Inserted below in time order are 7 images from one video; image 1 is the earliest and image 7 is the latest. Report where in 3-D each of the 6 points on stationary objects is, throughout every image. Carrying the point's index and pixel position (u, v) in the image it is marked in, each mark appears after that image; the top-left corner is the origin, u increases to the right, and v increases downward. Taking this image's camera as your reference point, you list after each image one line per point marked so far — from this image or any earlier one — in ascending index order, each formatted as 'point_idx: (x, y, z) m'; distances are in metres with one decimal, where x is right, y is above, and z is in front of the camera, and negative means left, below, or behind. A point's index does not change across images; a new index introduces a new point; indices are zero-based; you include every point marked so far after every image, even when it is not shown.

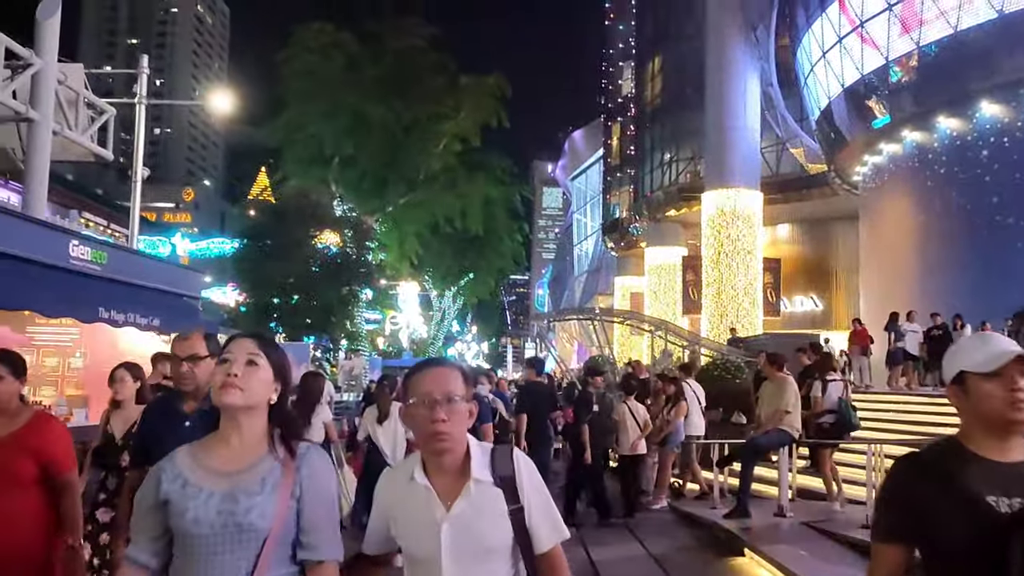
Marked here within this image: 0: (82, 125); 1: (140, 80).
0: (-6.2, +2.3, +13.3) m
1: (-6.9, +3.9, +17.0) m
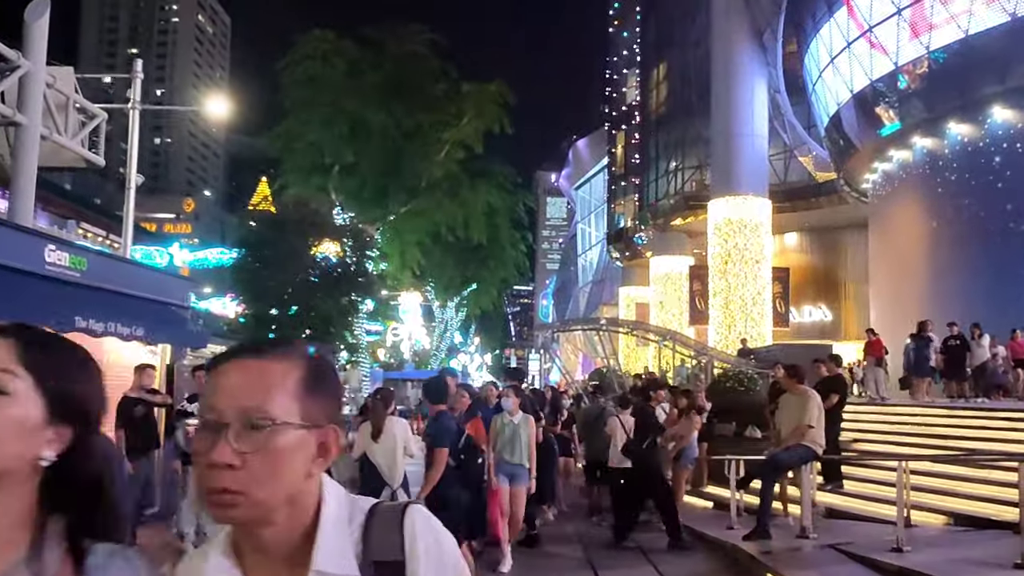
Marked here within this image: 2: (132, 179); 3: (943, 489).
0: (-6.2, +2.2, +13.0) m
1: (-6.8, +3.7, +16.7) m
2: (-6.7, +1.9, +16.2) m
3: (+4.6, -2.1, +9.7) m
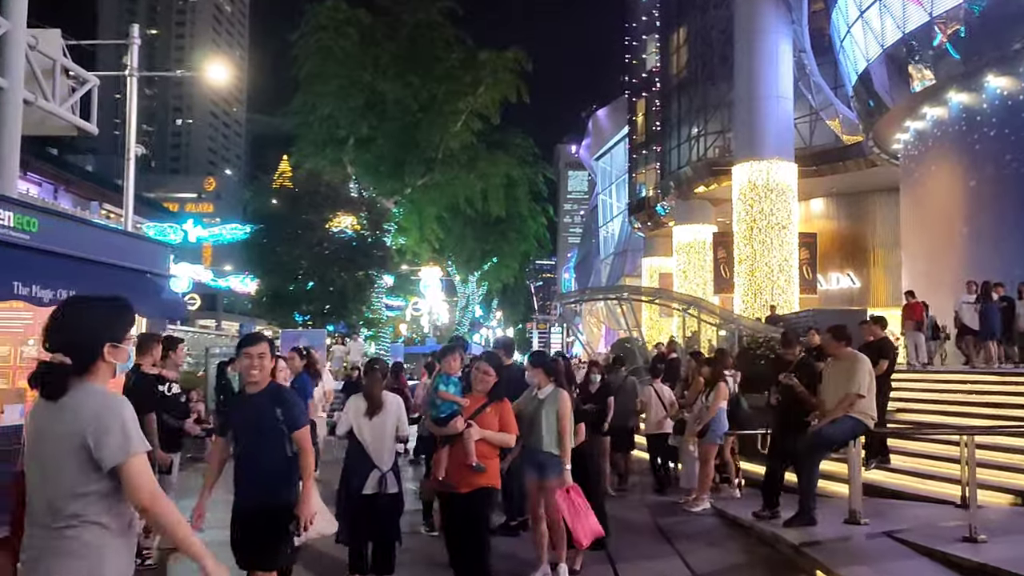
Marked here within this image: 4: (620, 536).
0: (-6.0, +2.6, +12.3) m
1: (-6.6, +4.1, +16.0) m
2: (-6.4, +2.3, +15.6) m
3: (+4.7, -1.7, +8.9) m
4: (+1.0, -2.3, +8.4) m
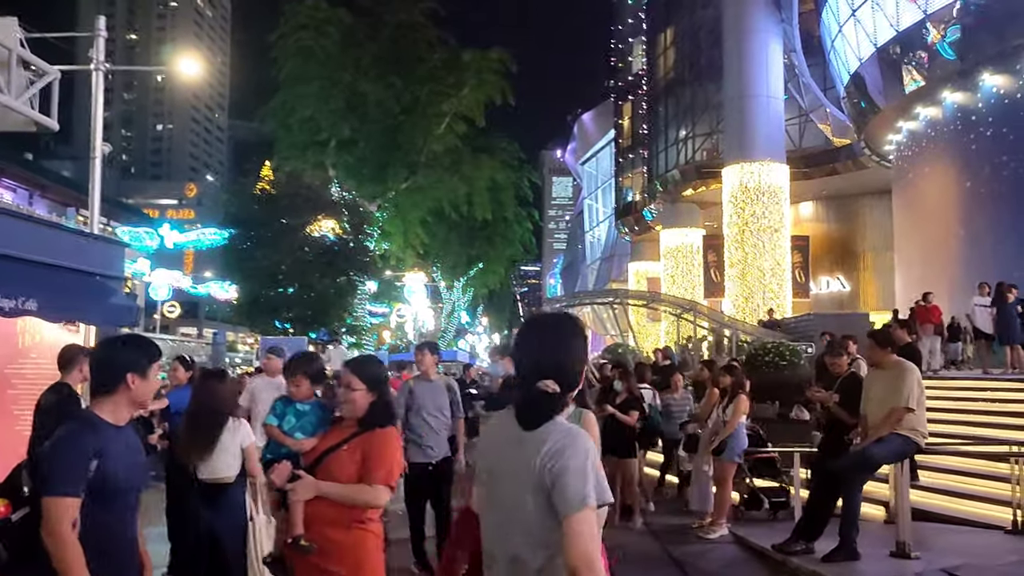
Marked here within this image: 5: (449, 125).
0: (-6.2, +2.5, +11.5) m
1: (-6.8, +4.0, +15.2) m
2: (-6.6, +2.3, +14.8) m
3: (+4.6, -1.7, +8.3) m
4: (+0.9, -2.3, +7.7) m
5: (-1.2, +3.2, +18.2) m
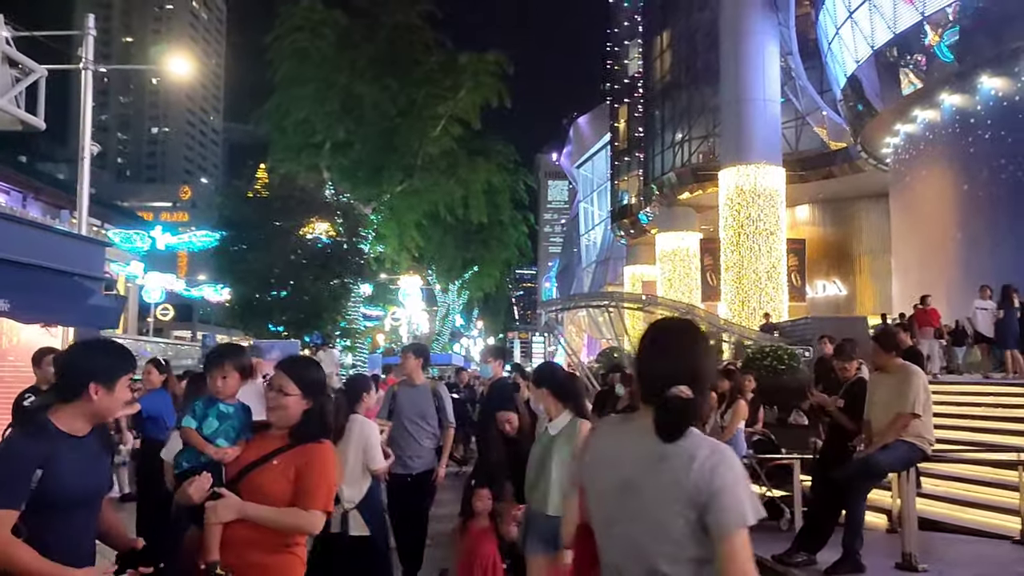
0: (-6.2, +2.5, +11.3) m
1: (-6.9, +4.0, +15.0) m
2: (-6.7, +2.2, +14.6) m
3: (+4.6, -1.7, +8.1) m
4: (+0.9, -2.3, +7.5) m
5: (-1.3, +3.2, +18.0) m
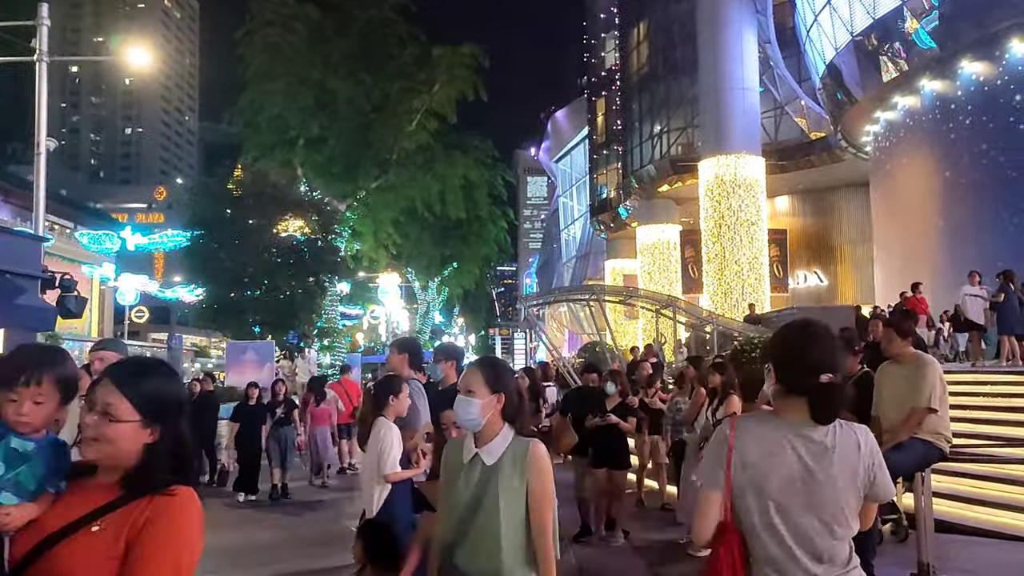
0: (-6.5, +2.4, +10.7) m
1: (-7.3, +4.0, +14.4) m
2: (-7.1, +2.2, +14.0) m
3: (+4.4, -1.6, +7.7) m
4: (+0.7, -2.2, +7.1) m
5: (-1.8, +3.2, +17.5) m
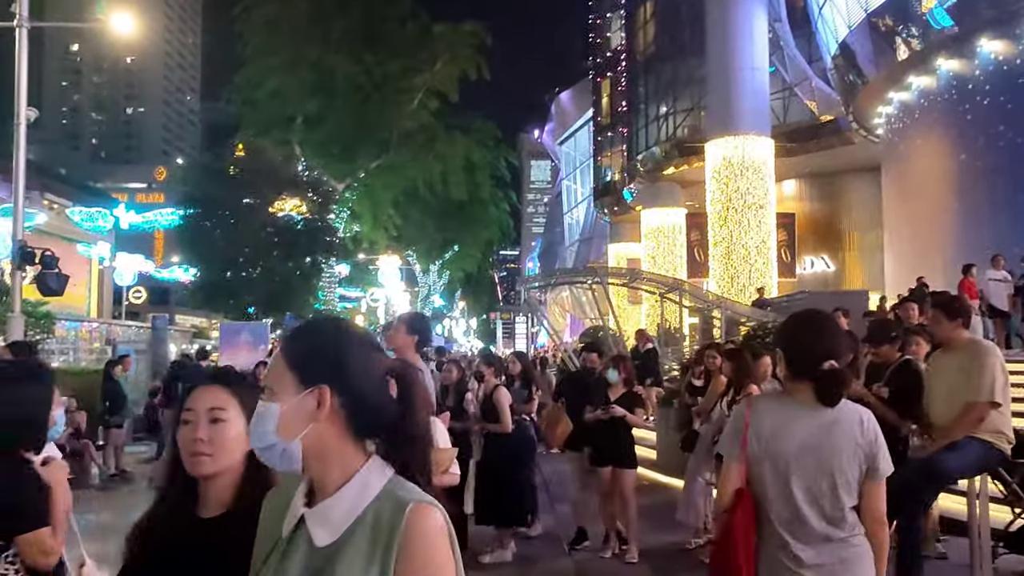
0: (-6.5, +2.7, +10.1) m
1: (-7.3, +4.3, +13.8) m
2: (-7.1, +2.5, +13.4) m
3: (+4.4, -1.4, +7.1) m
4: (+0.7, -2.1, +6.5) m
5: (-1.8, +3.6, +16.9) m
